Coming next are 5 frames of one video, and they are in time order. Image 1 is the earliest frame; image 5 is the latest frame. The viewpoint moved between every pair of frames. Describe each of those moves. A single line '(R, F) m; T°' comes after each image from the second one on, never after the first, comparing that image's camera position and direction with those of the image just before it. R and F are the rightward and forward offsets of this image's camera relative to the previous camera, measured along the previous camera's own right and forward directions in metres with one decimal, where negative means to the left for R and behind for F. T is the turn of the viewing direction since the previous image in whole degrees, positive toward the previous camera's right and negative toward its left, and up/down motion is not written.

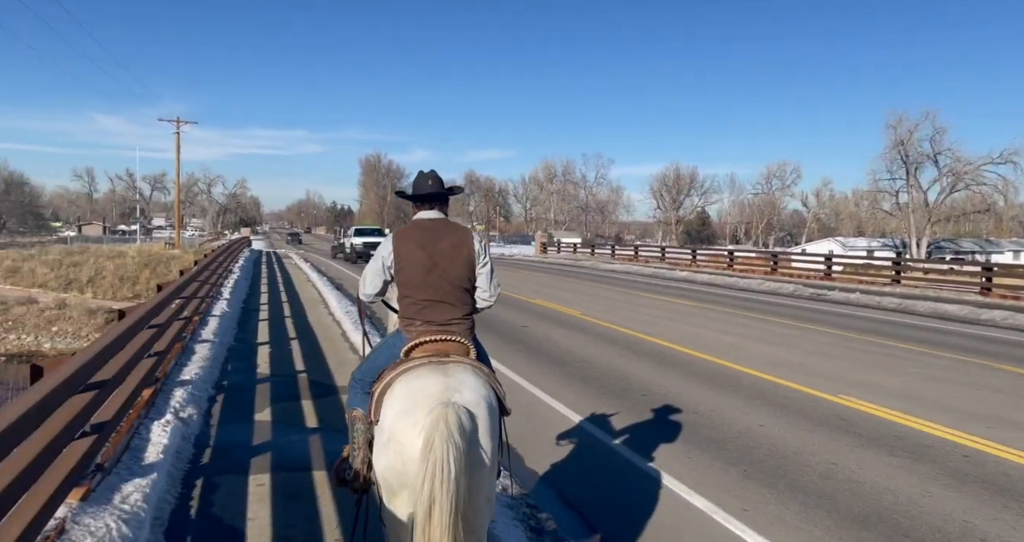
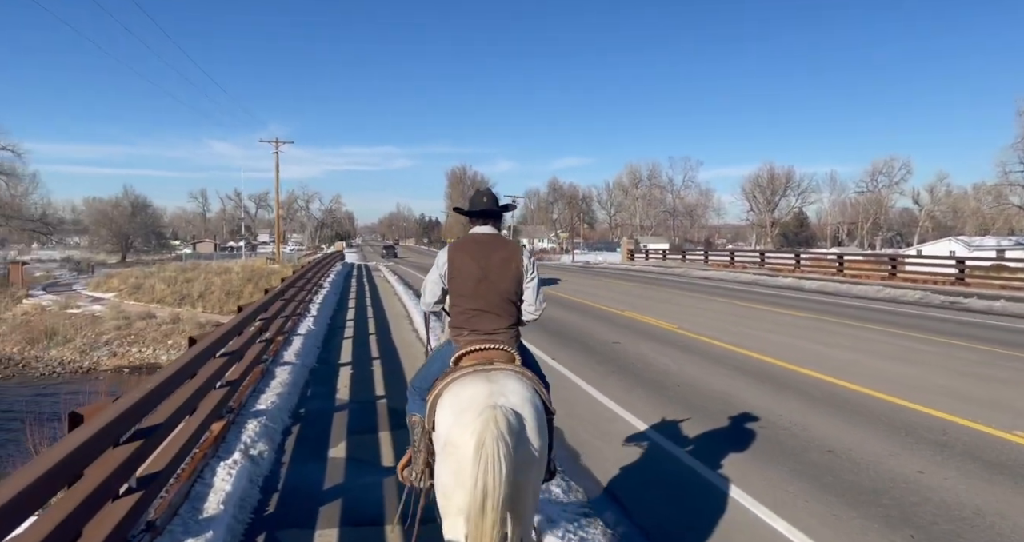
(-0.1, +0.6) m; -7°
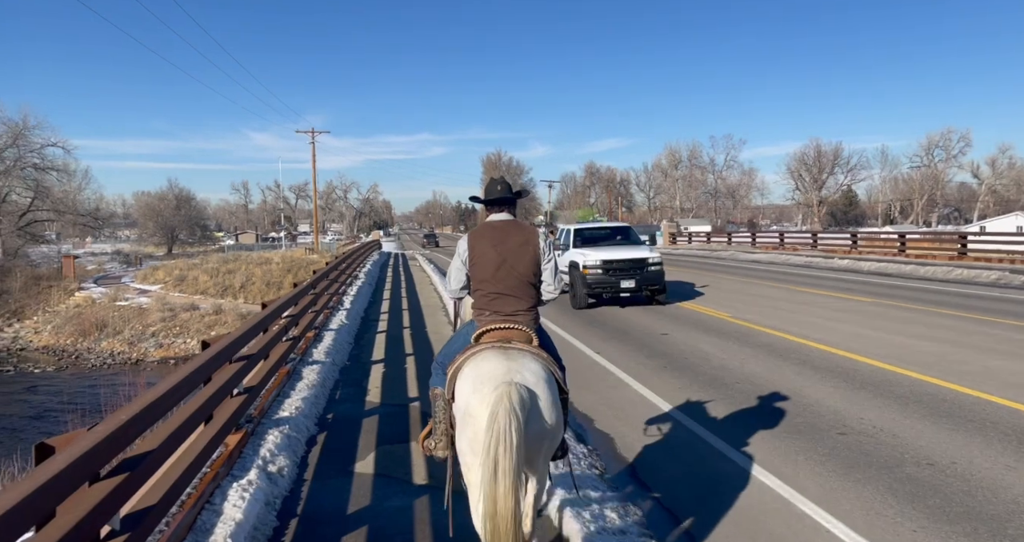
(0.0, +0.5) m; -3°
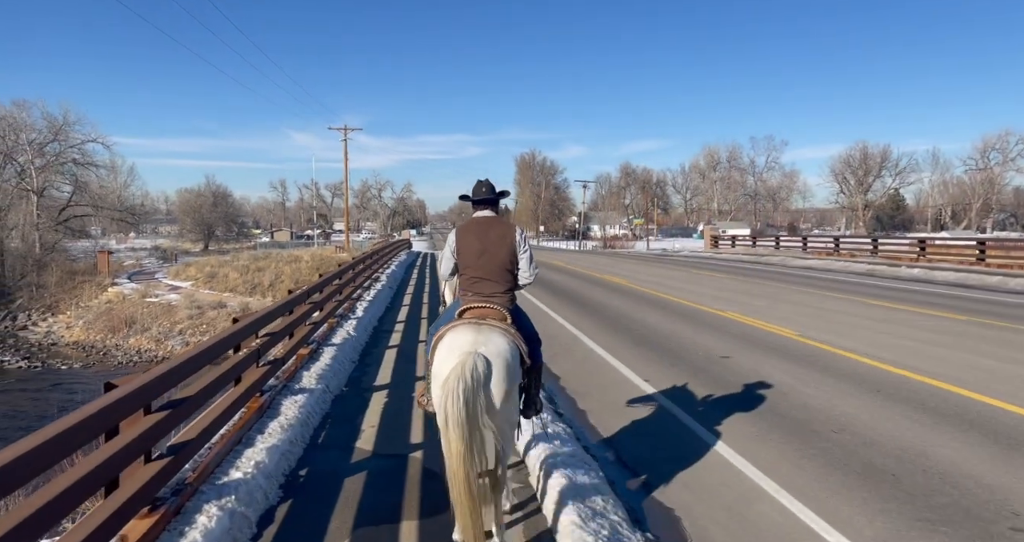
(0.0, +1.2) m; -3°
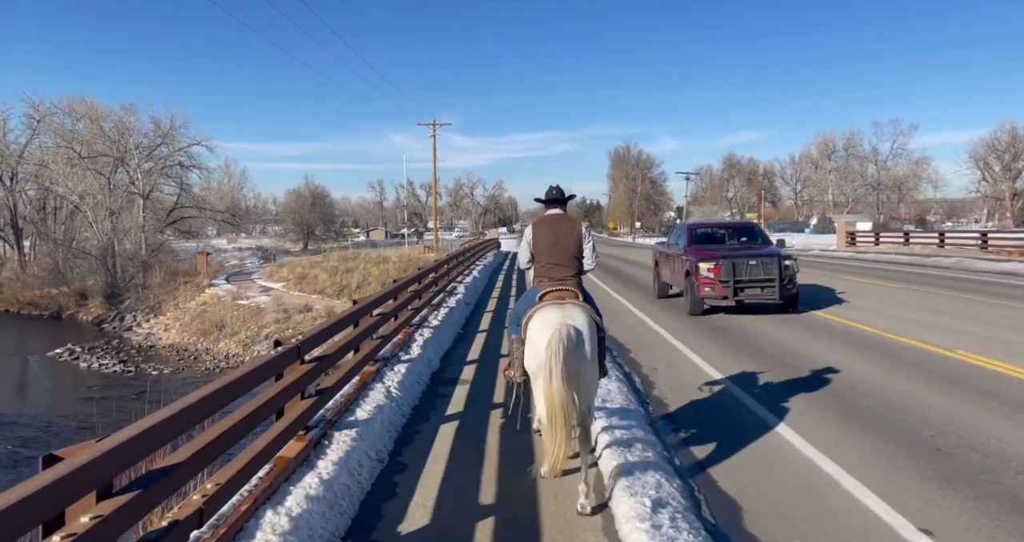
(-0.2, +2.9) m; -7°
